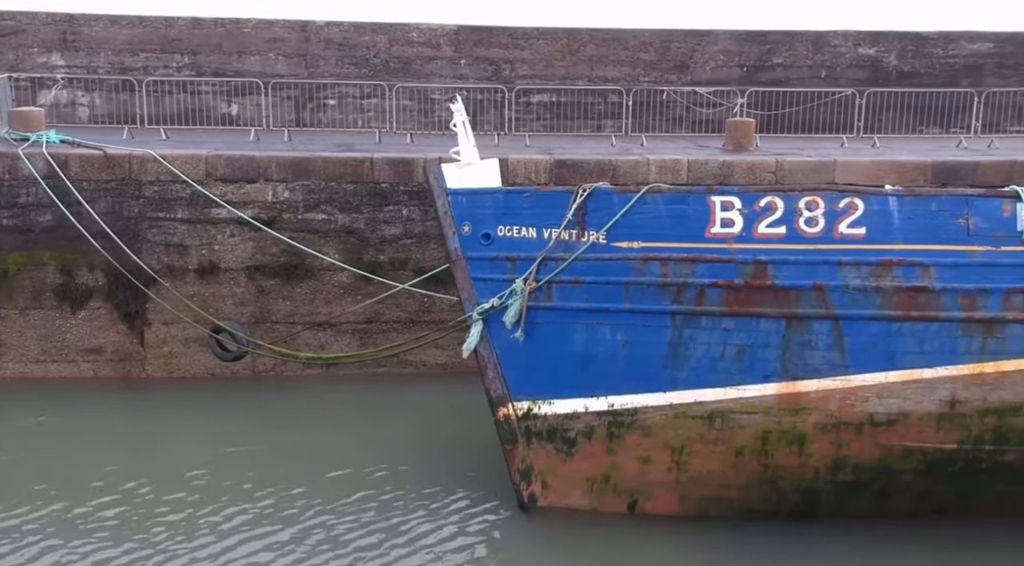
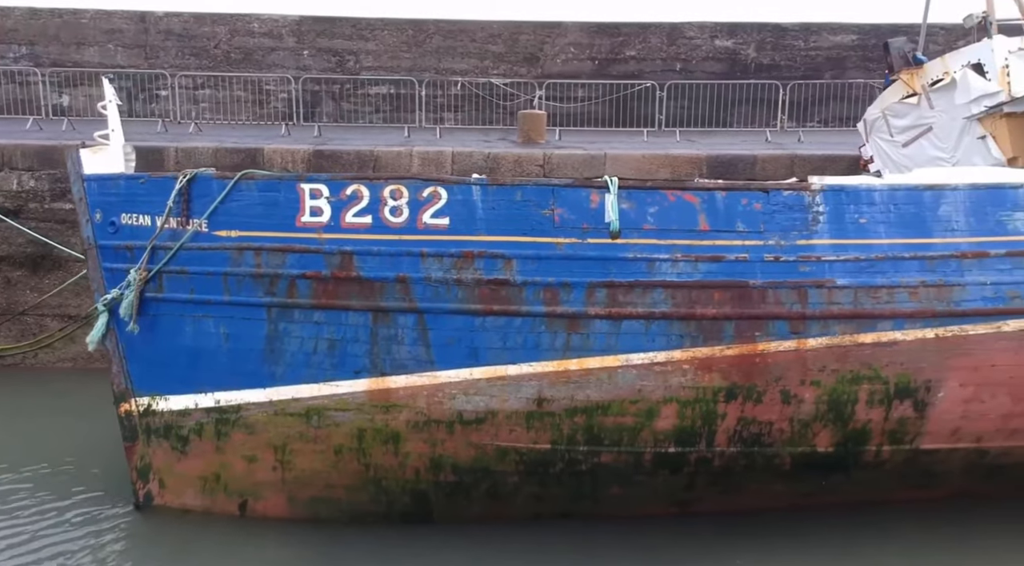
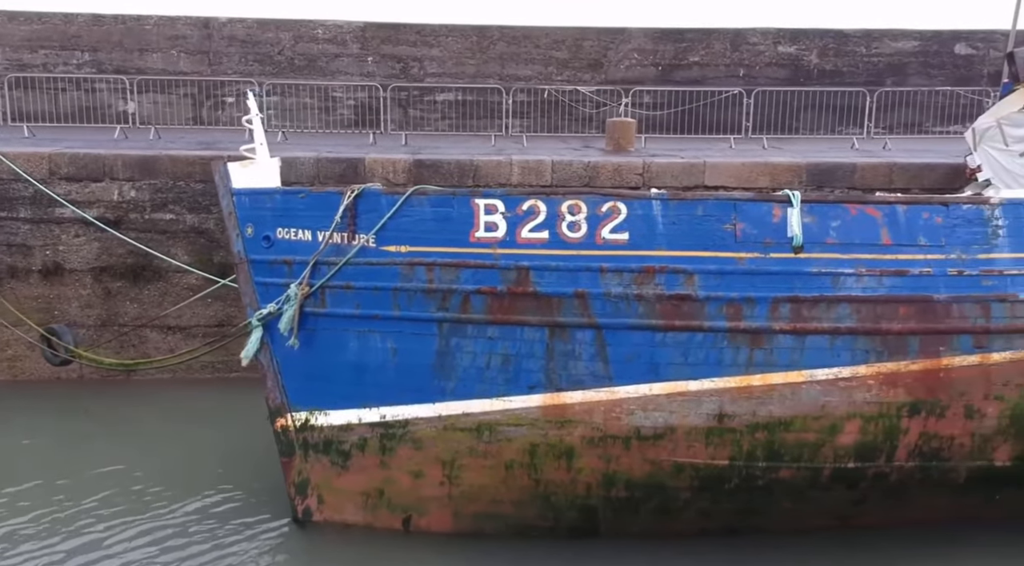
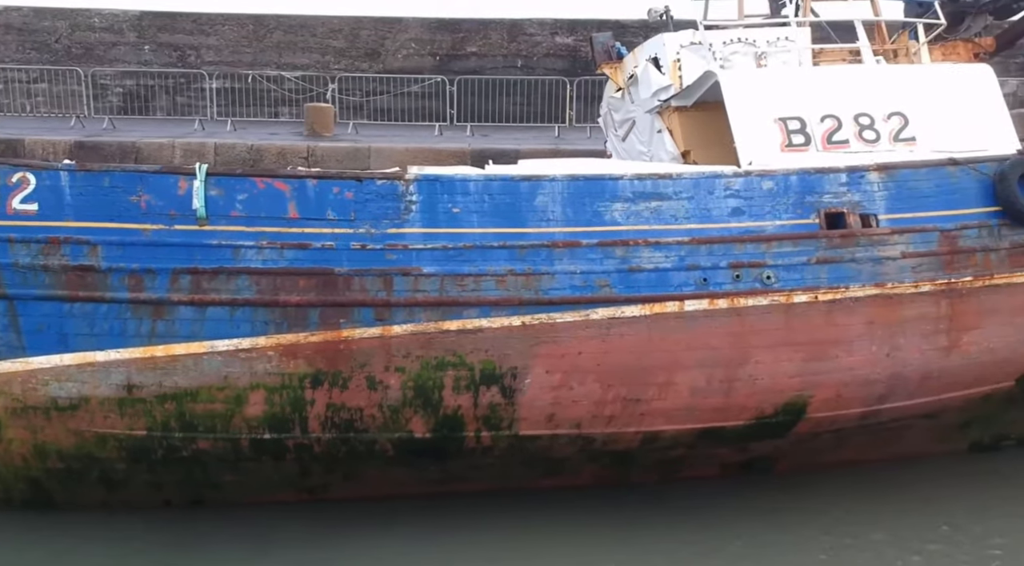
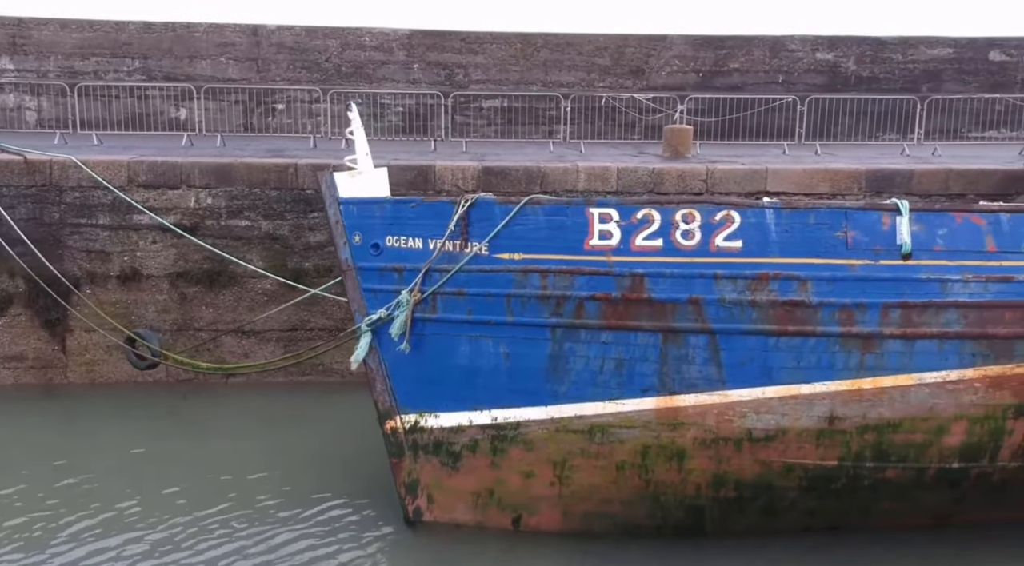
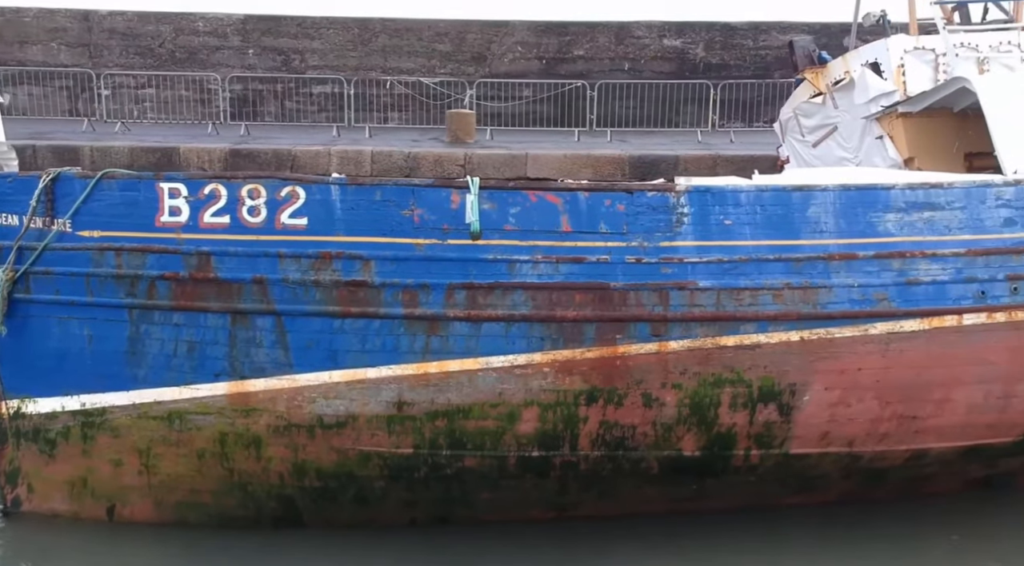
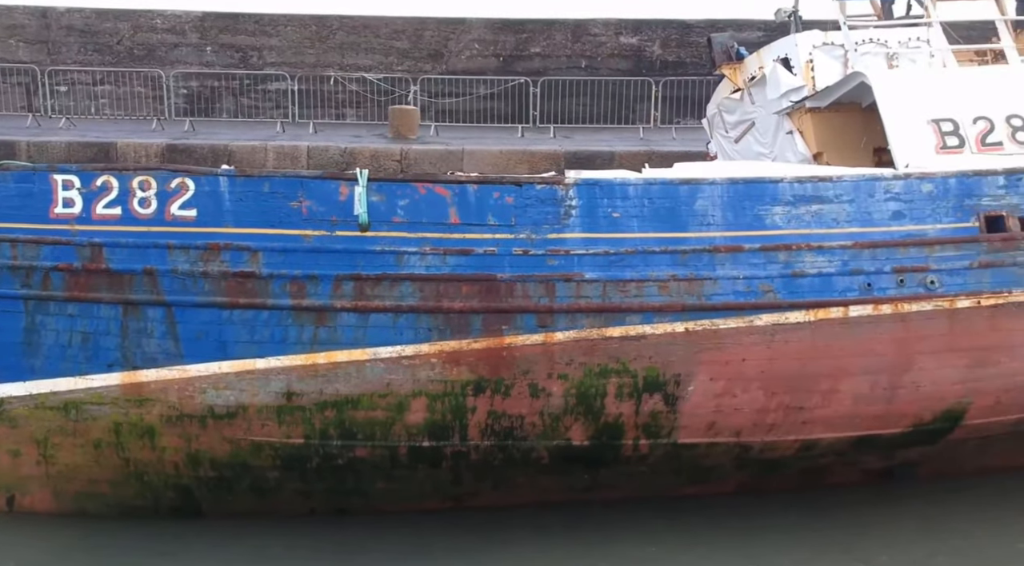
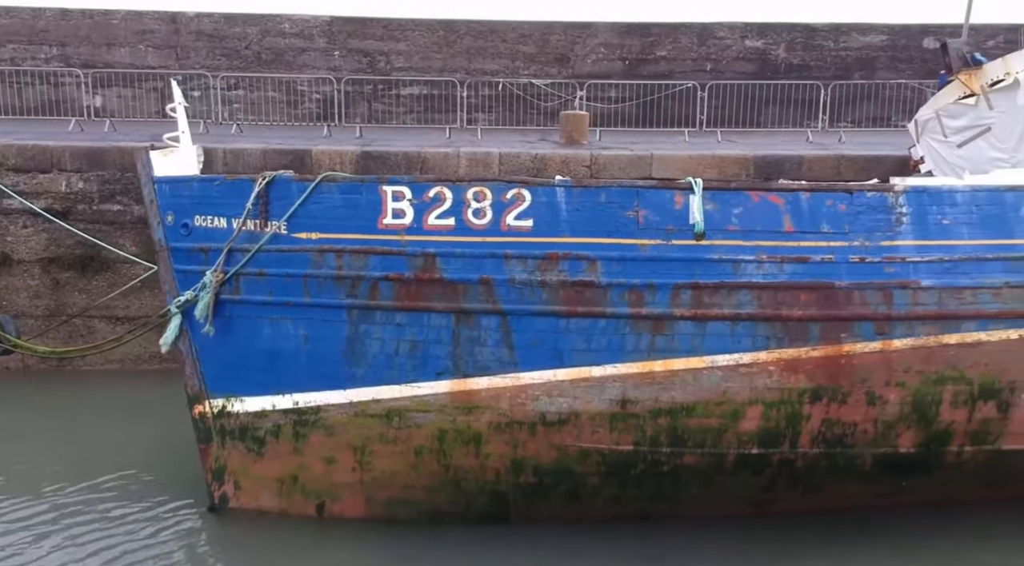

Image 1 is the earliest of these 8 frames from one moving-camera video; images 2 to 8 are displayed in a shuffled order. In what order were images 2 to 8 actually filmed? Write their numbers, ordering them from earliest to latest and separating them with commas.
5, 3, 8, 2, 6, 7, 4
